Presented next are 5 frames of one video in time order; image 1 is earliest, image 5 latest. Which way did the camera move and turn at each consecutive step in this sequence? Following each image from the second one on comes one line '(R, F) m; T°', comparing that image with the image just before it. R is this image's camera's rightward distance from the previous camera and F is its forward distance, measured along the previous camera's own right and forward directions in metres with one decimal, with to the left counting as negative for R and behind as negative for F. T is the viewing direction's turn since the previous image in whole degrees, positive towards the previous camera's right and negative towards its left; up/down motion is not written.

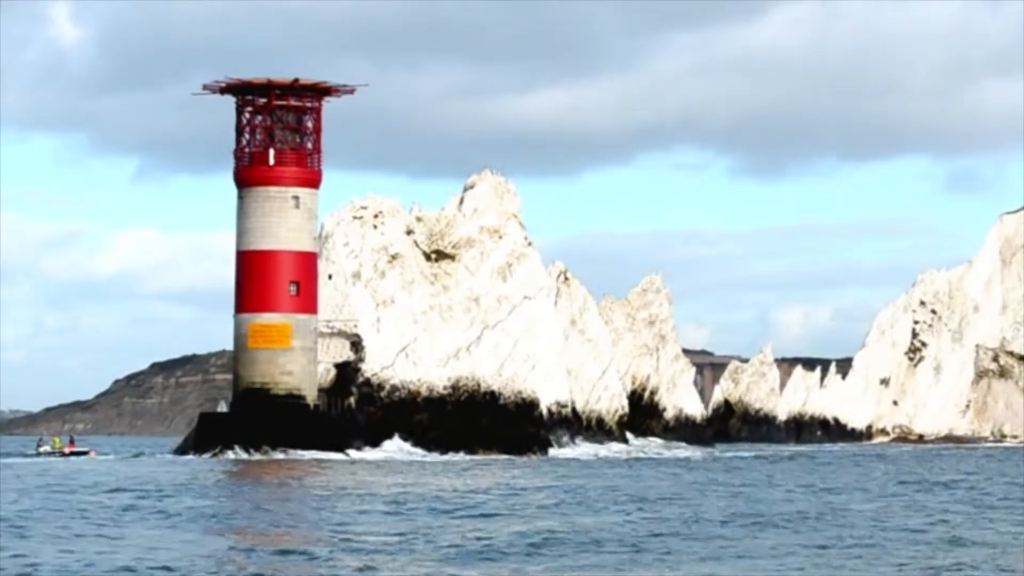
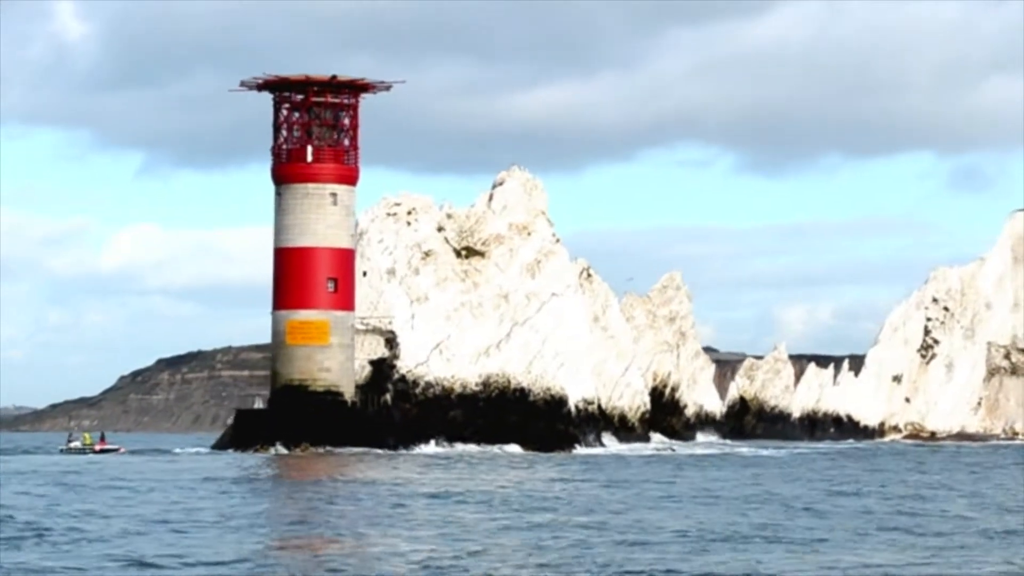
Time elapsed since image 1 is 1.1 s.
(-1.0, -0.1) m; 0°
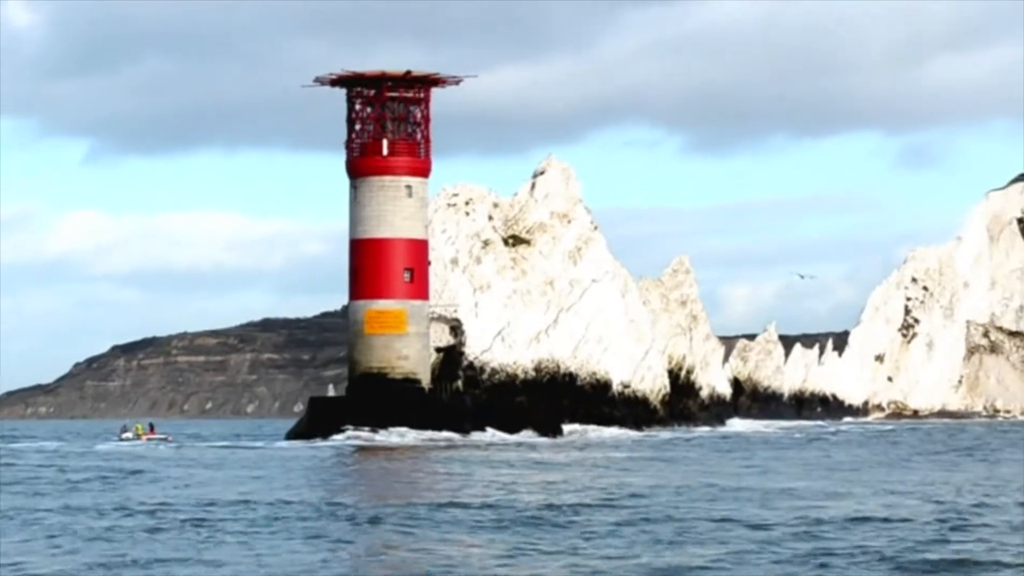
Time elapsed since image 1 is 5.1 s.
(-3.4, -1.4) m; +1°
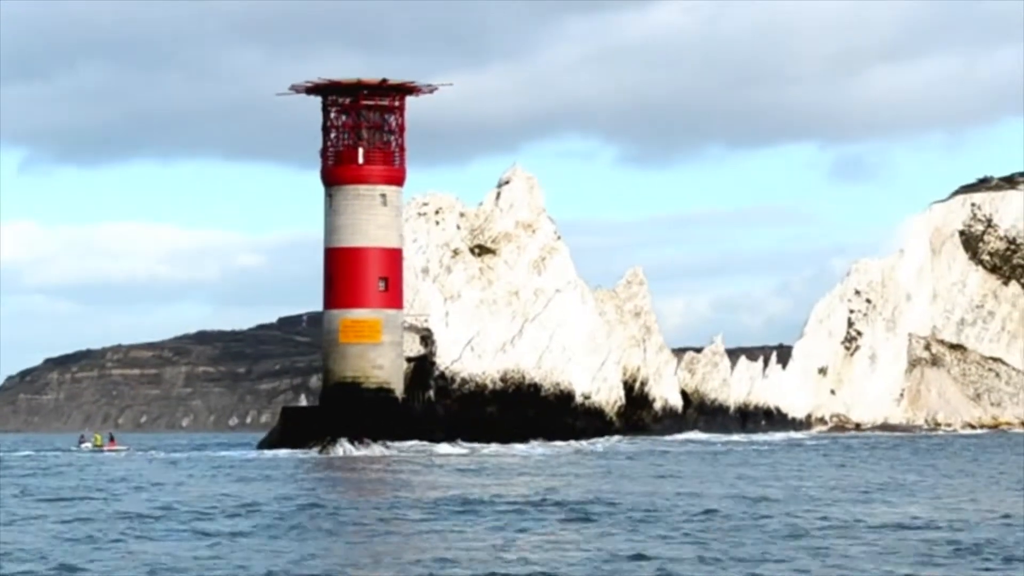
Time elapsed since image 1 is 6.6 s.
(-1.1, -0.1) m; +2°
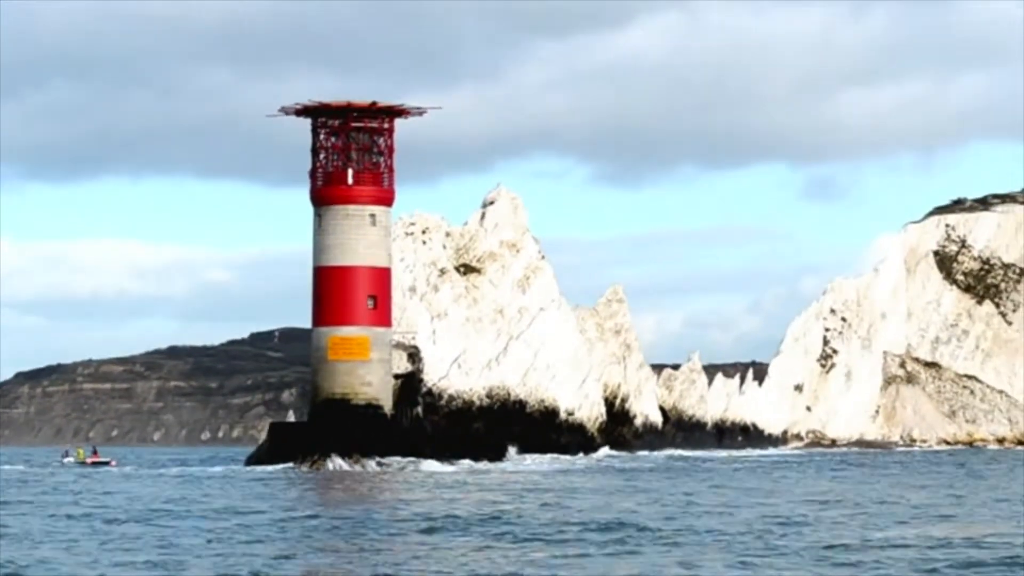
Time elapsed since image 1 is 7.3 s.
(-0.4, -0.9) m; +1°
